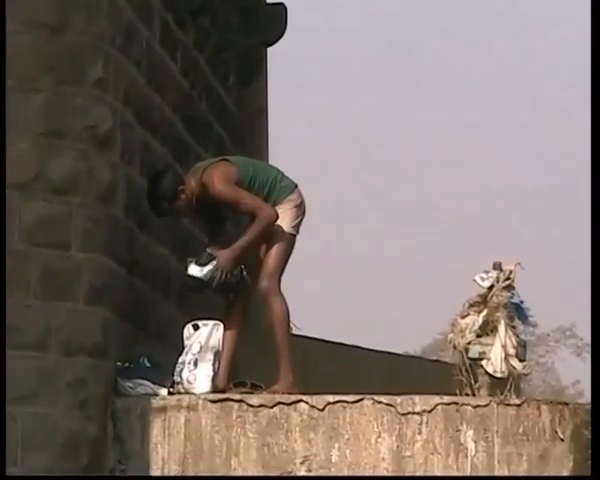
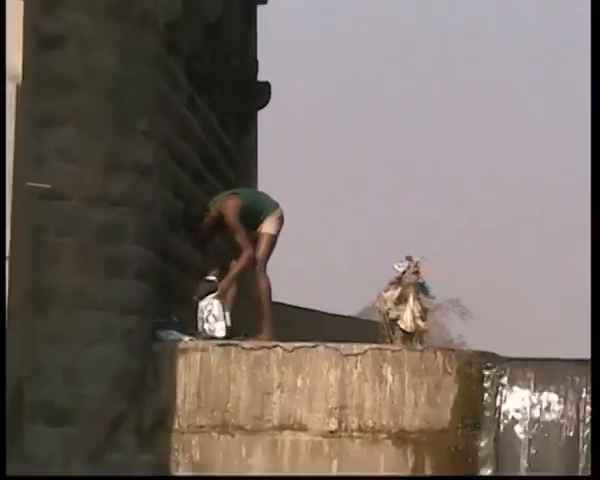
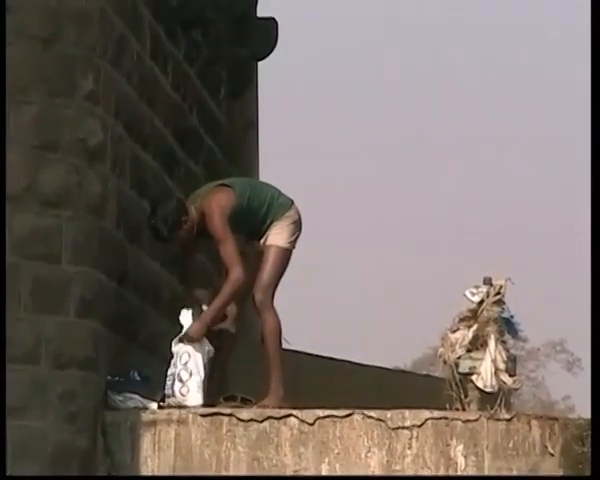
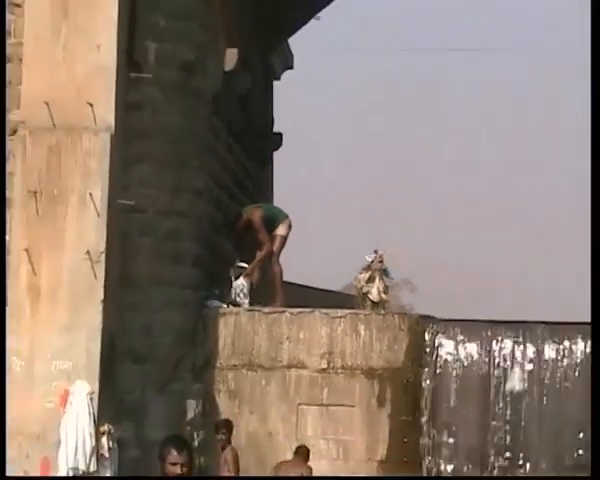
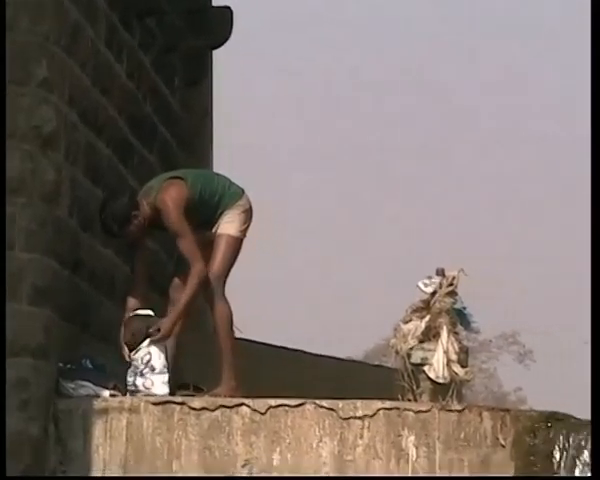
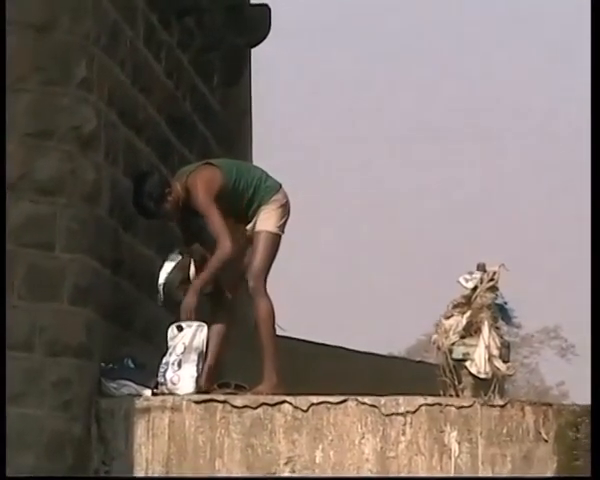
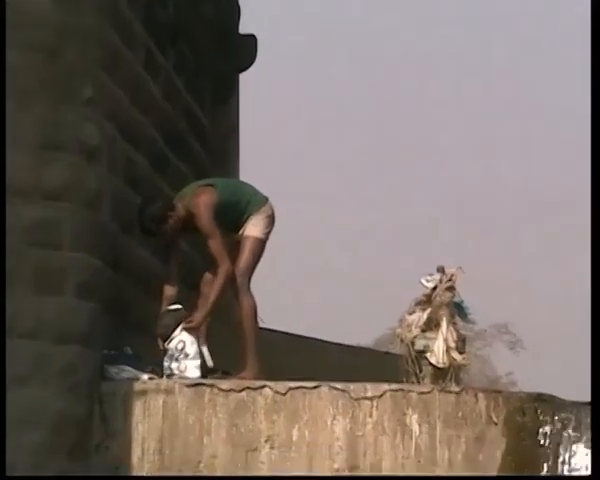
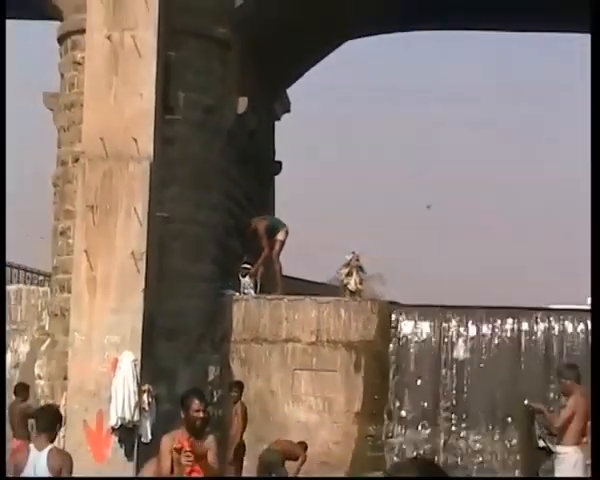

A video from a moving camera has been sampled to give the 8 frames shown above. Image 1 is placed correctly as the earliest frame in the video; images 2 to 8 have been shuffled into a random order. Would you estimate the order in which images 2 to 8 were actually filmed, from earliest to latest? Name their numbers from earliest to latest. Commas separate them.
6, 3, 5, 7, 2, 4, 8
